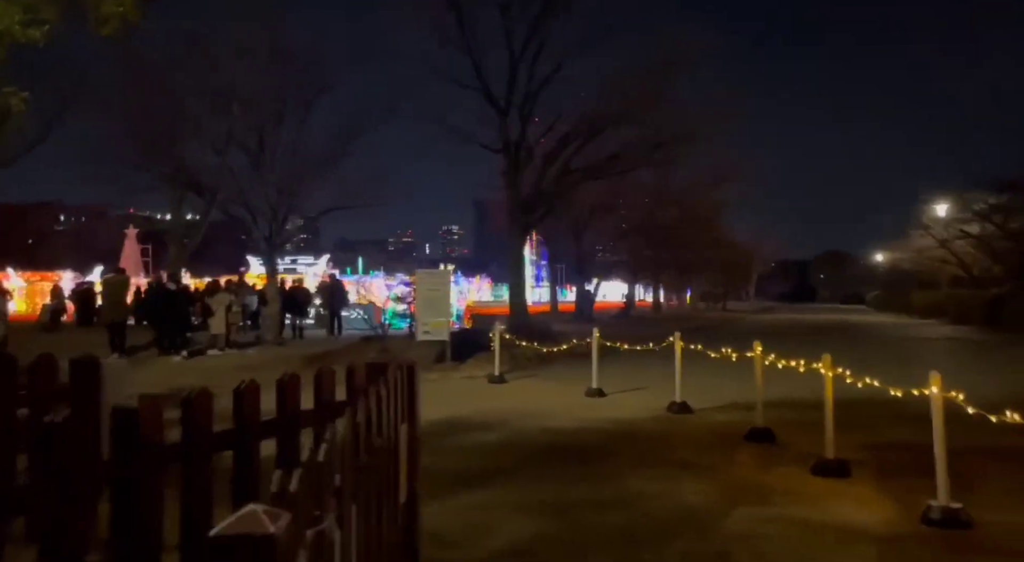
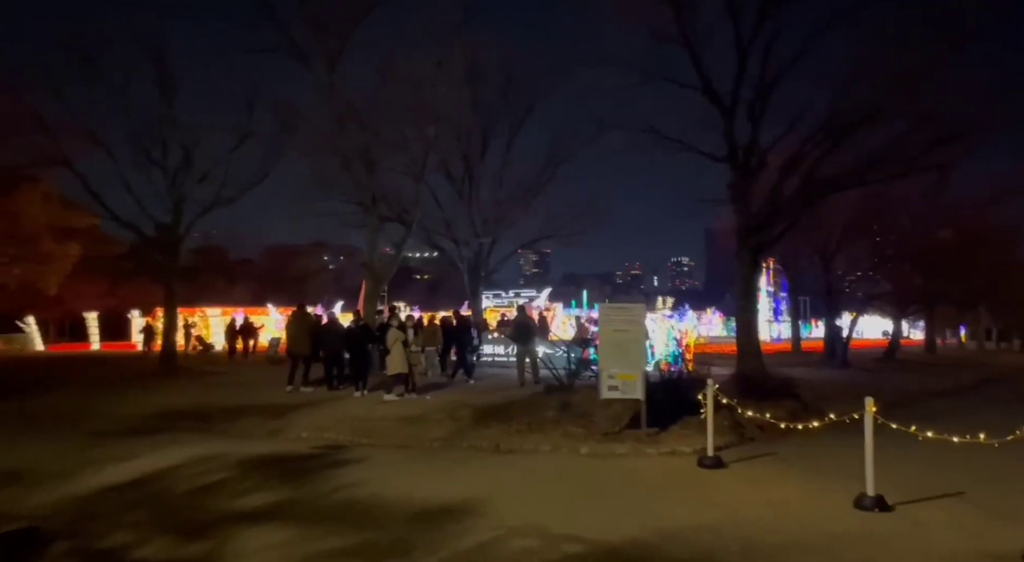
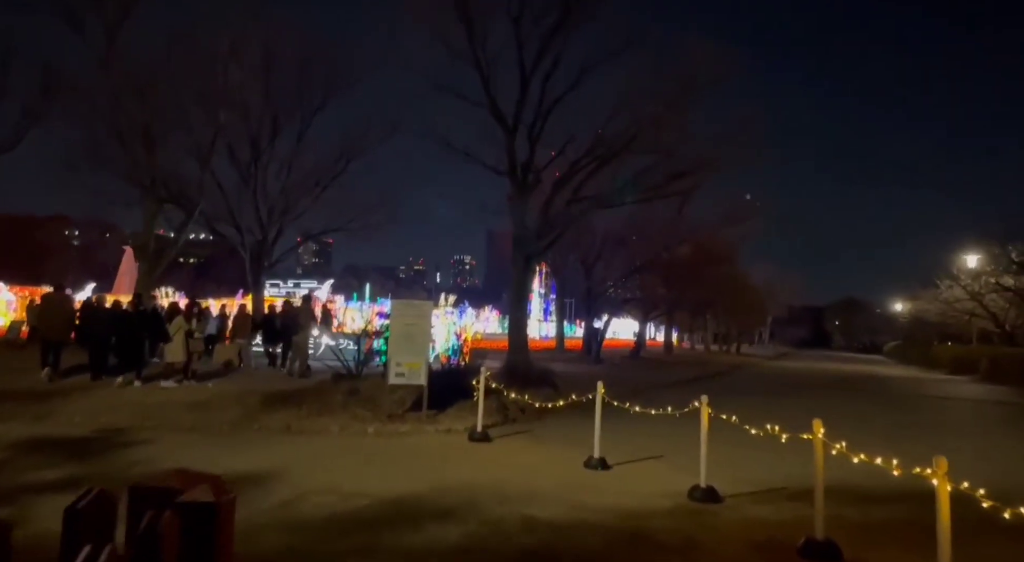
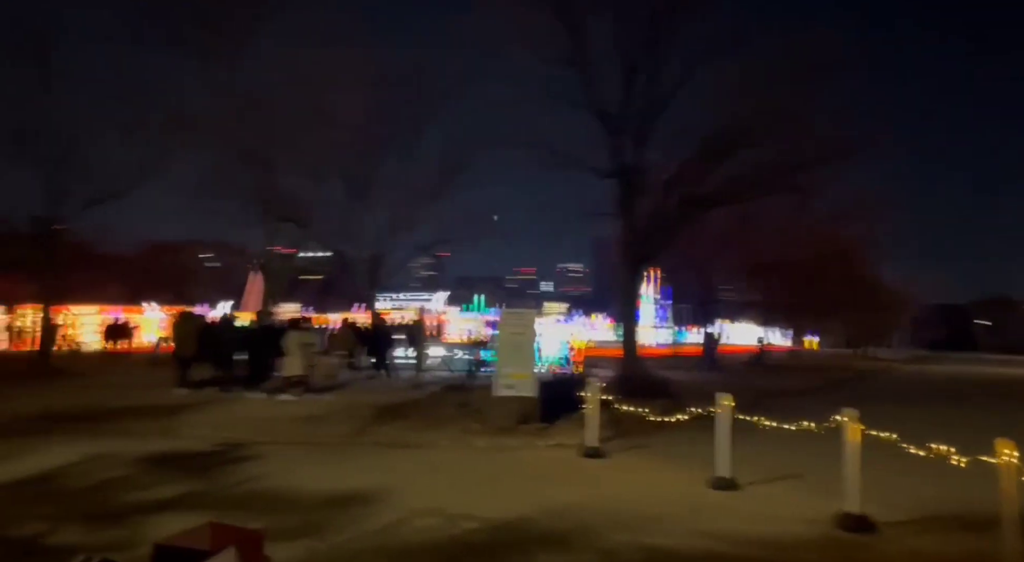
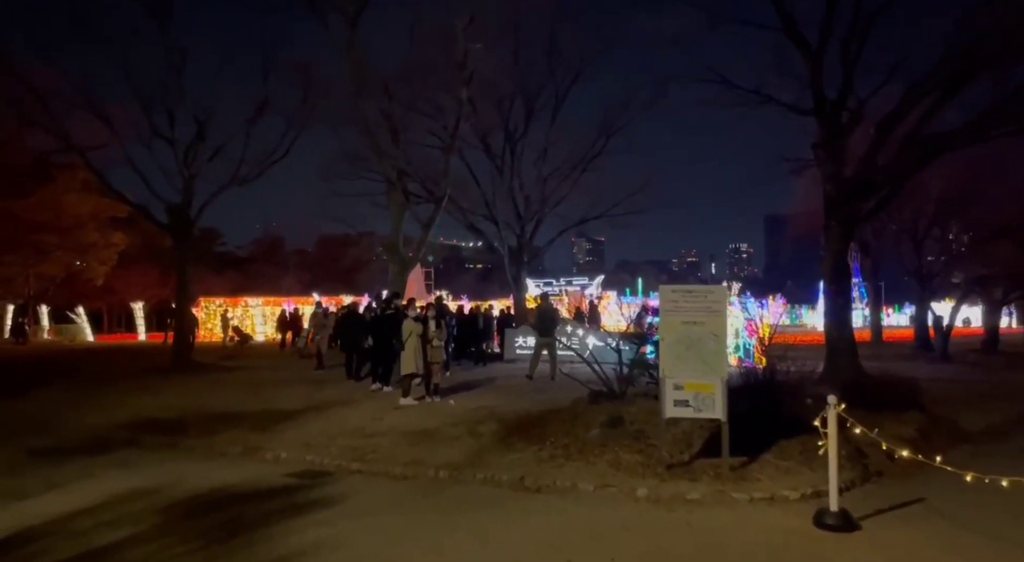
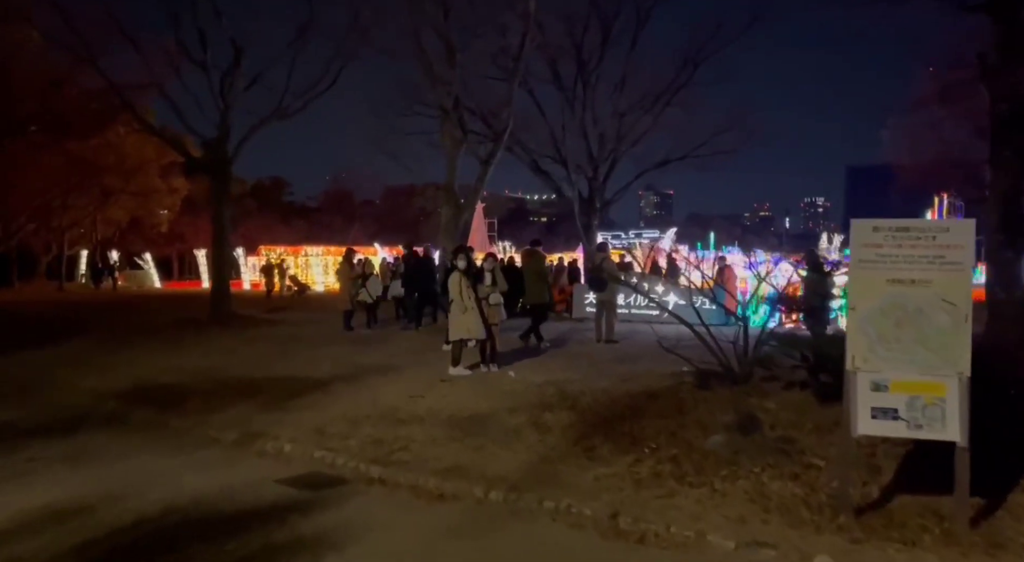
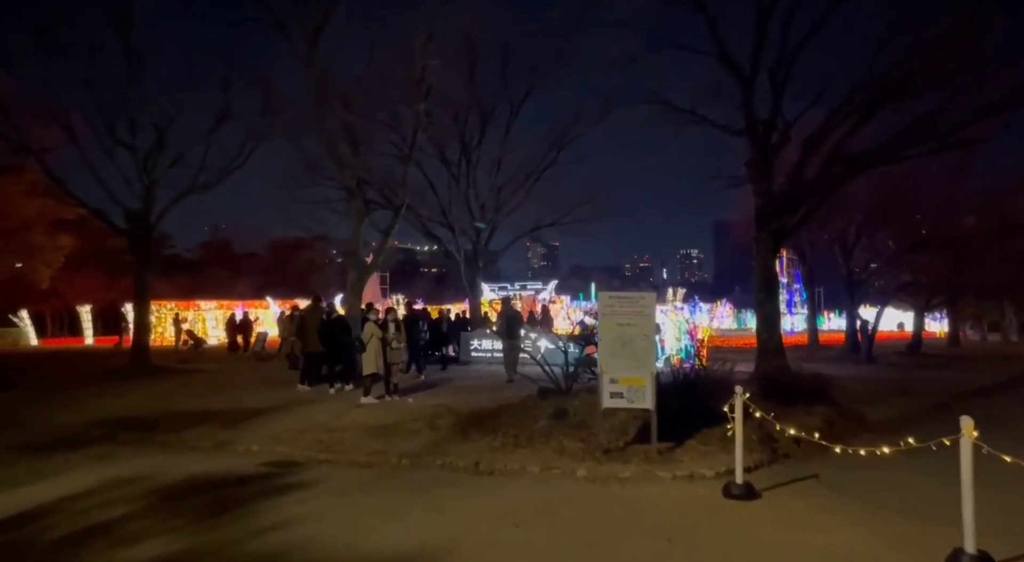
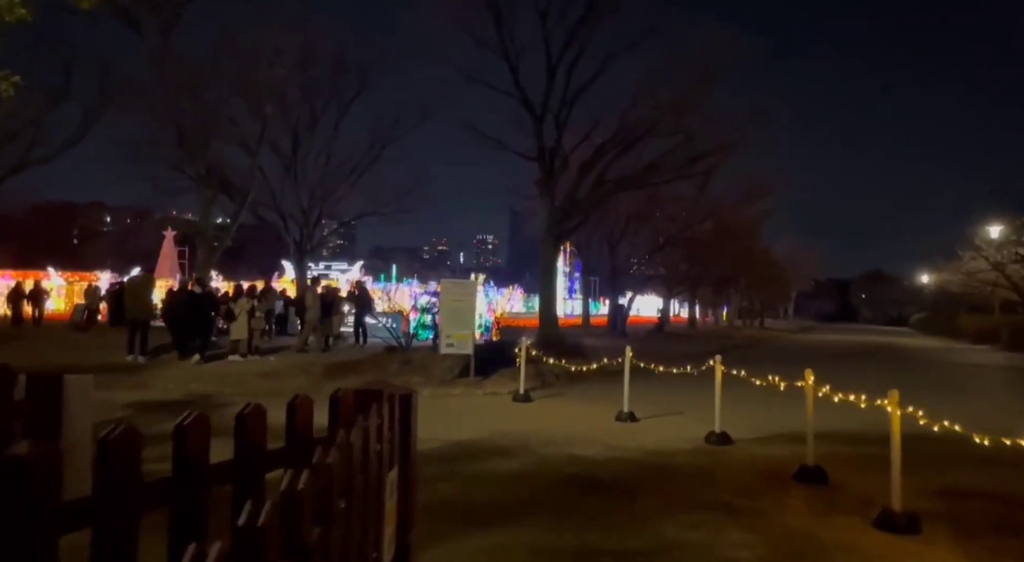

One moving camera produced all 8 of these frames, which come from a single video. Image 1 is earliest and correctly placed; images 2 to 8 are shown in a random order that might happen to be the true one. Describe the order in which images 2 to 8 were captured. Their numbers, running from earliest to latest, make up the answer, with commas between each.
8, 3, 4, 2, 7, 5, 6
